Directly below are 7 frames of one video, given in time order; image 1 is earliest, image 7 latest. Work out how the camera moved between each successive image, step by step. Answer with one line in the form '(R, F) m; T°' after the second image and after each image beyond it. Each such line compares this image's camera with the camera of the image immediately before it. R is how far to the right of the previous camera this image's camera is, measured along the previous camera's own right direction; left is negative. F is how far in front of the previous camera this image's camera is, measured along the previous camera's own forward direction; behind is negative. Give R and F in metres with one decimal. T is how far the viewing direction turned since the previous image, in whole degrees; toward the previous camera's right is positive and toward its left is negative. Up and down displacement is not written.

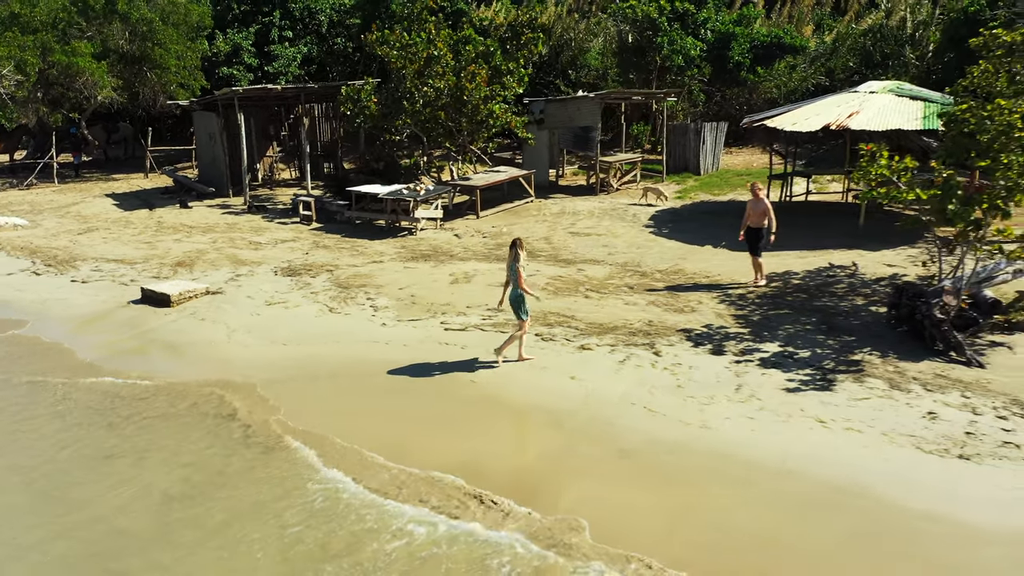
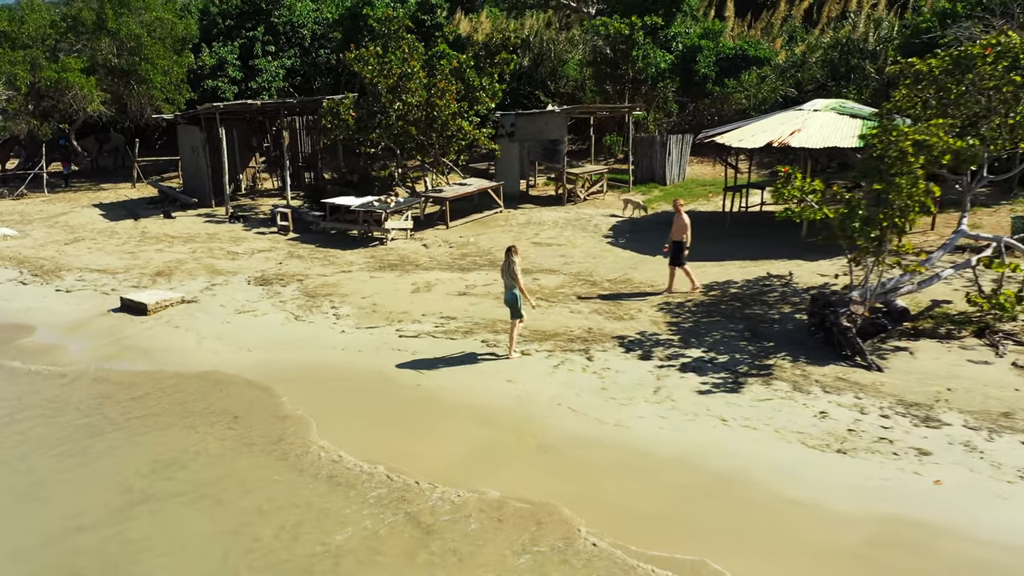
(+0.6, -0.7) m; 0°
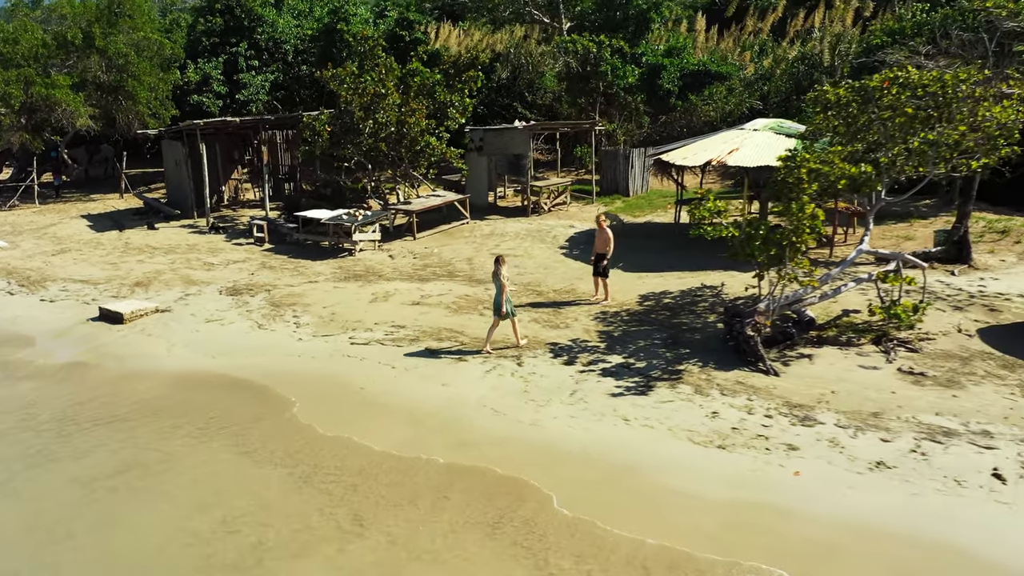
(+0.7, -0.9) m; 0°
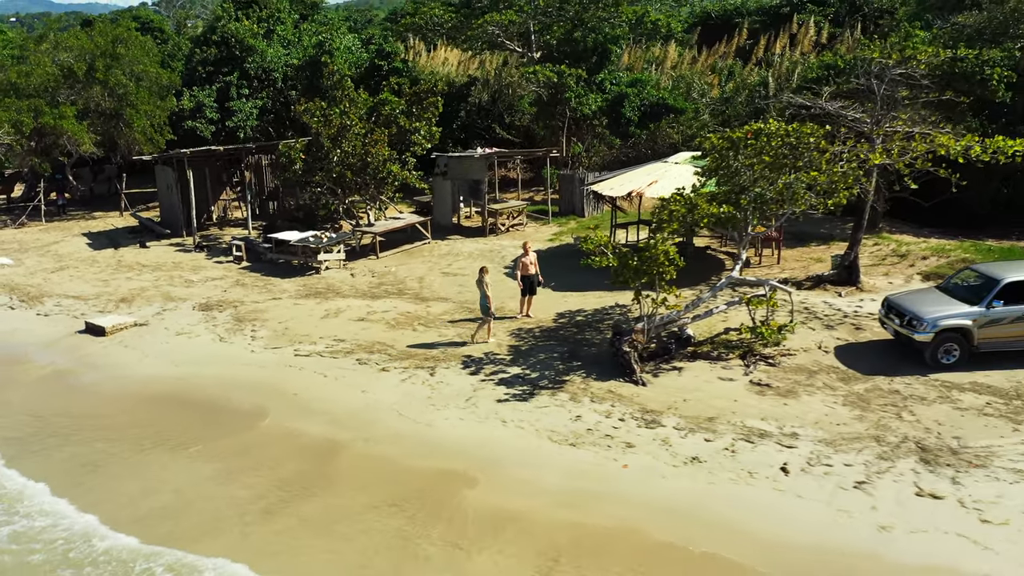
(+1.4, -1.7) m; -1°
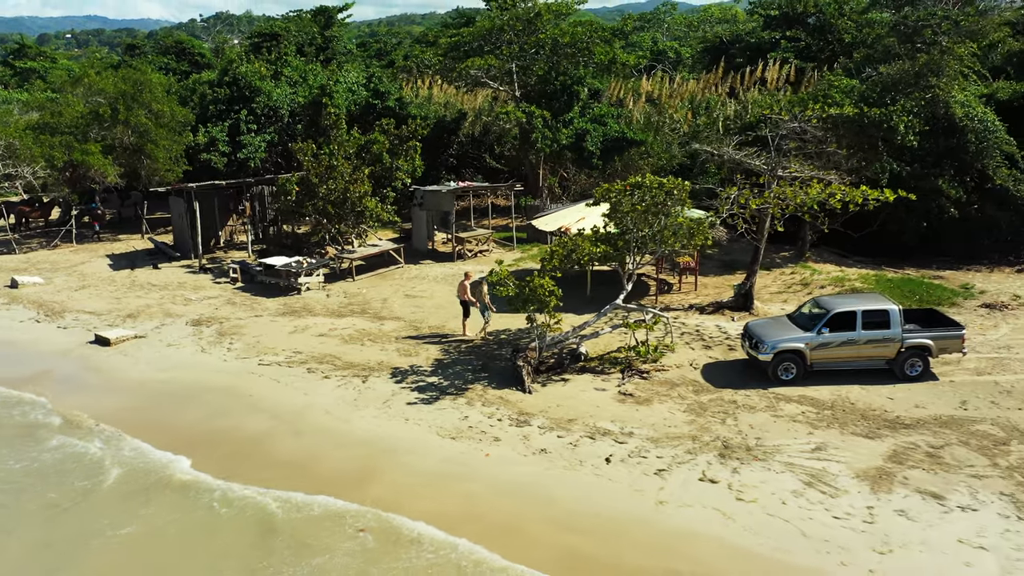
(+2.0, -2.4) m; -3°
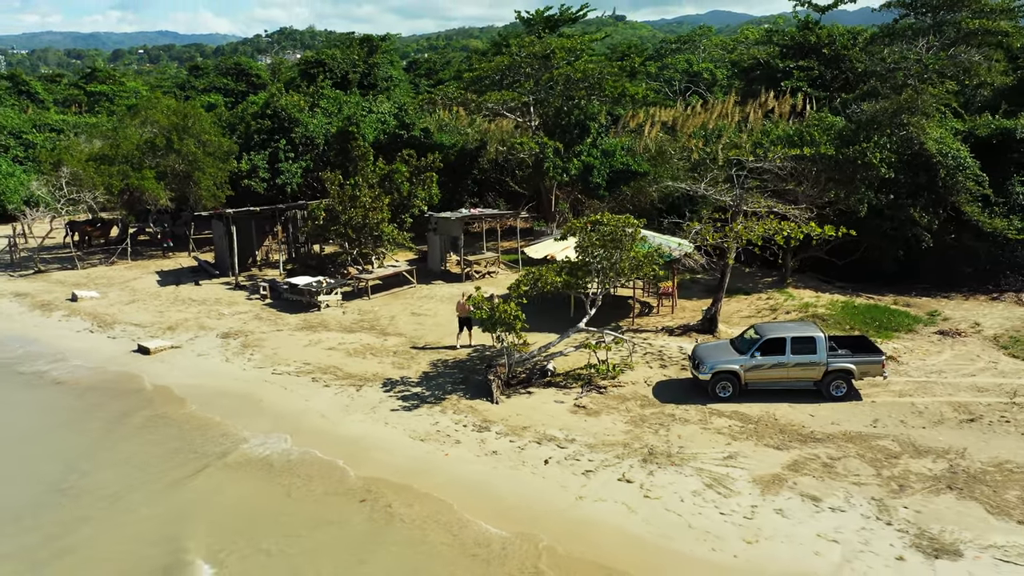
(+1.5, -2.0) m; -4°
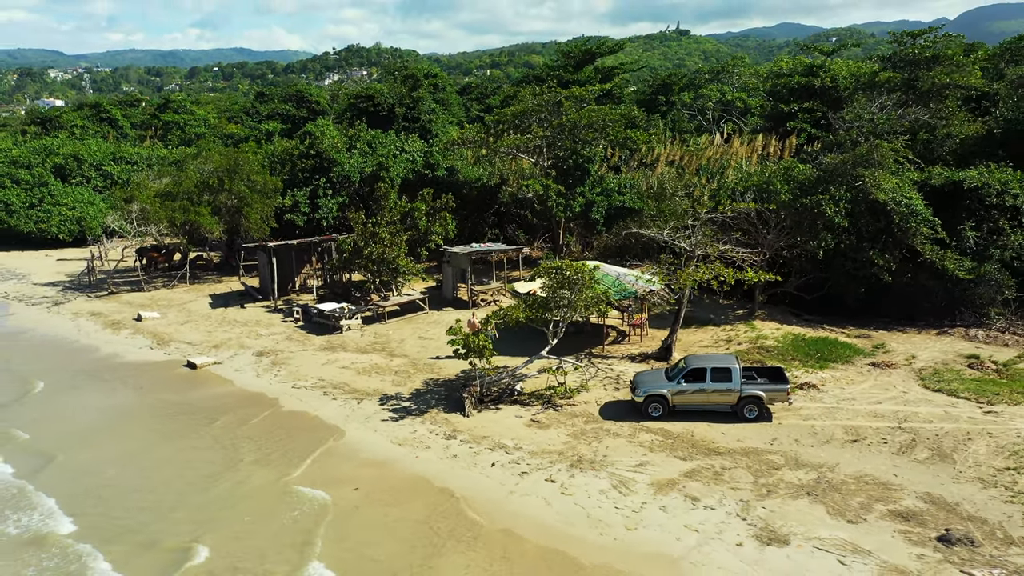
(+2.0, -3.2) m; -4°
